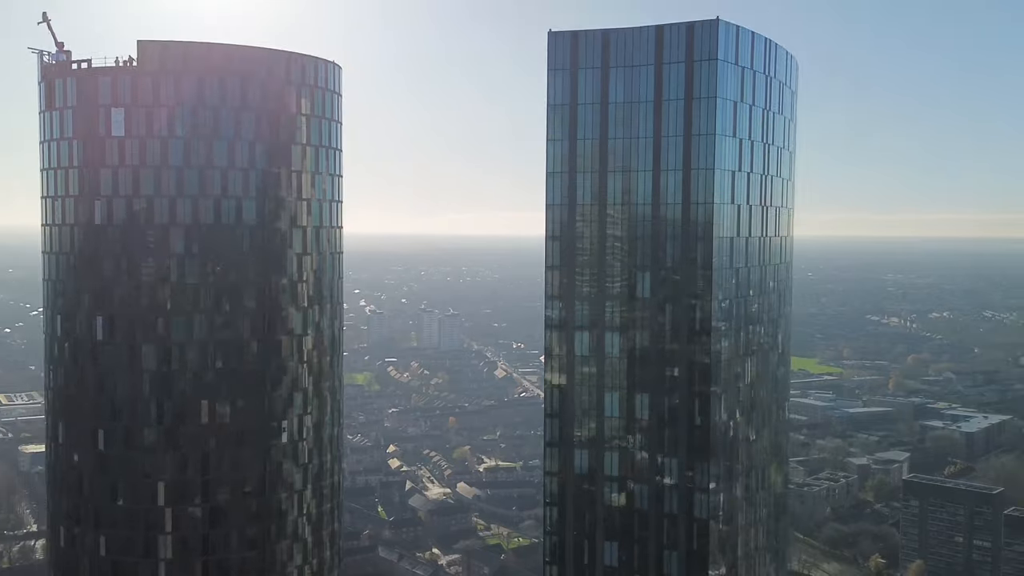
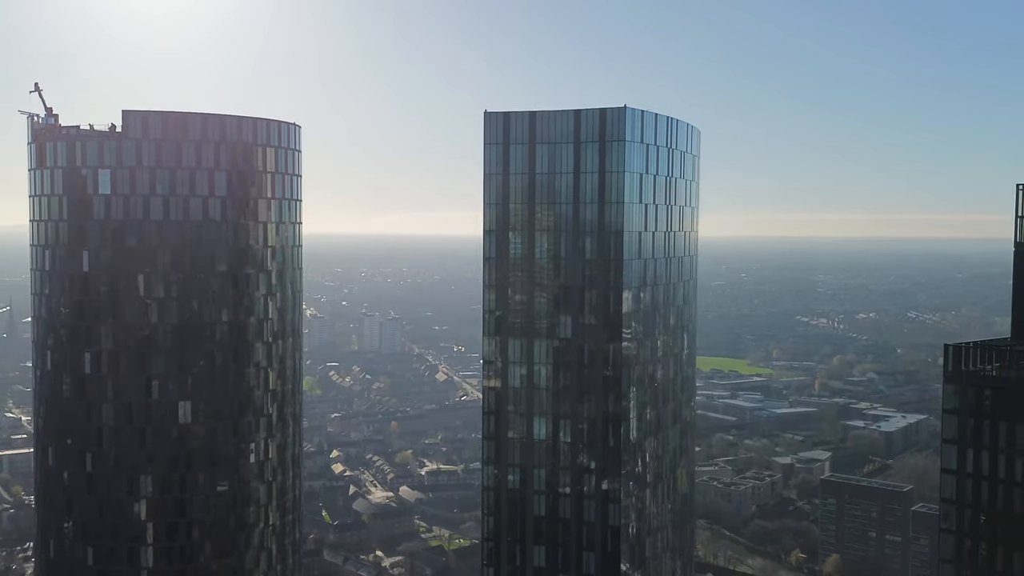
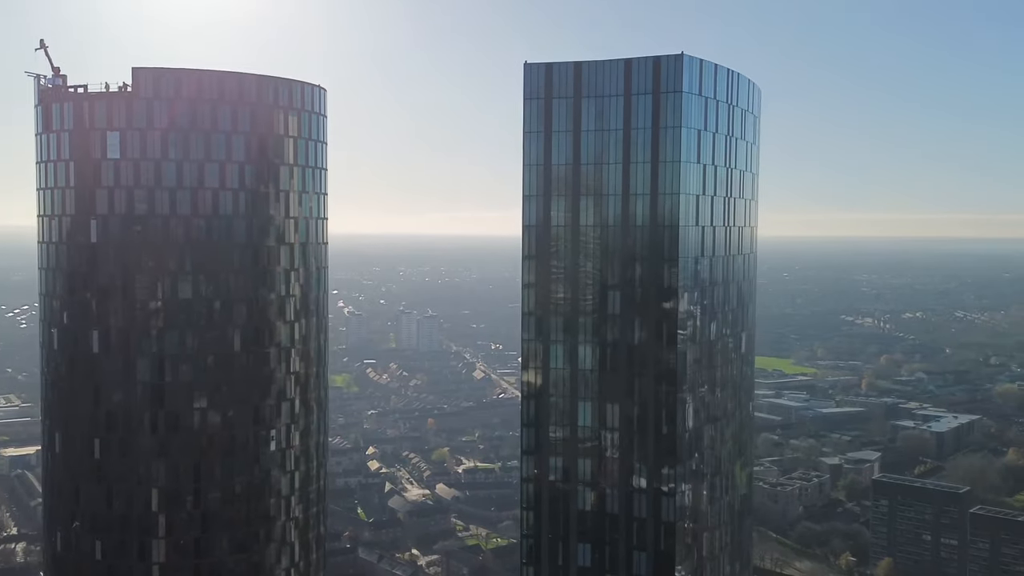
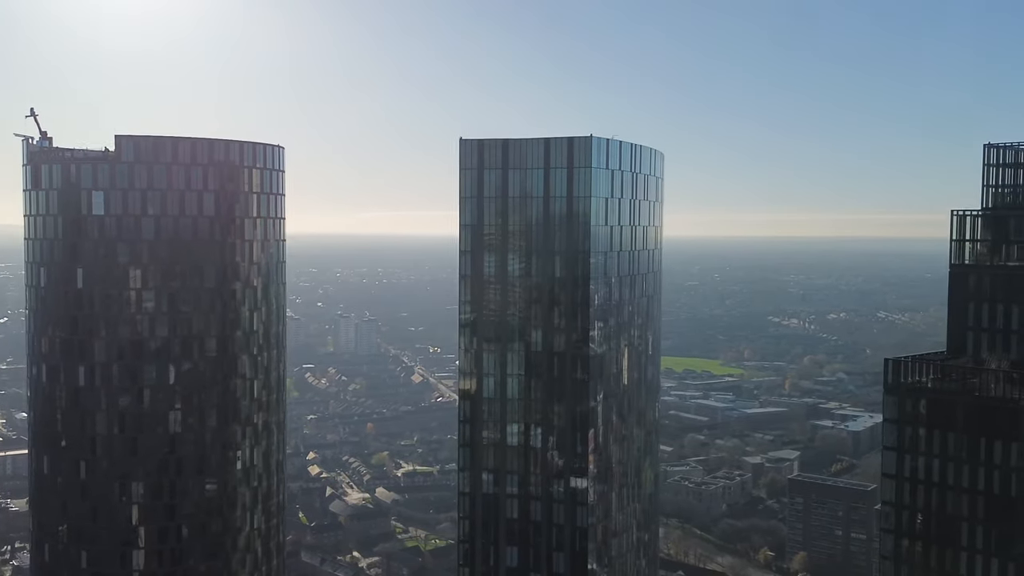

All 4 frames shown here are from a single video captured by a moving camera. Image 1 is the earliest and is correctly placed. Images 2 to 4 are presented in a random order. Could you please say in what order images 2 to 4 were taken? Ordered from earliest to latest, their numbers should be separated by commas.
3, 2, 4
